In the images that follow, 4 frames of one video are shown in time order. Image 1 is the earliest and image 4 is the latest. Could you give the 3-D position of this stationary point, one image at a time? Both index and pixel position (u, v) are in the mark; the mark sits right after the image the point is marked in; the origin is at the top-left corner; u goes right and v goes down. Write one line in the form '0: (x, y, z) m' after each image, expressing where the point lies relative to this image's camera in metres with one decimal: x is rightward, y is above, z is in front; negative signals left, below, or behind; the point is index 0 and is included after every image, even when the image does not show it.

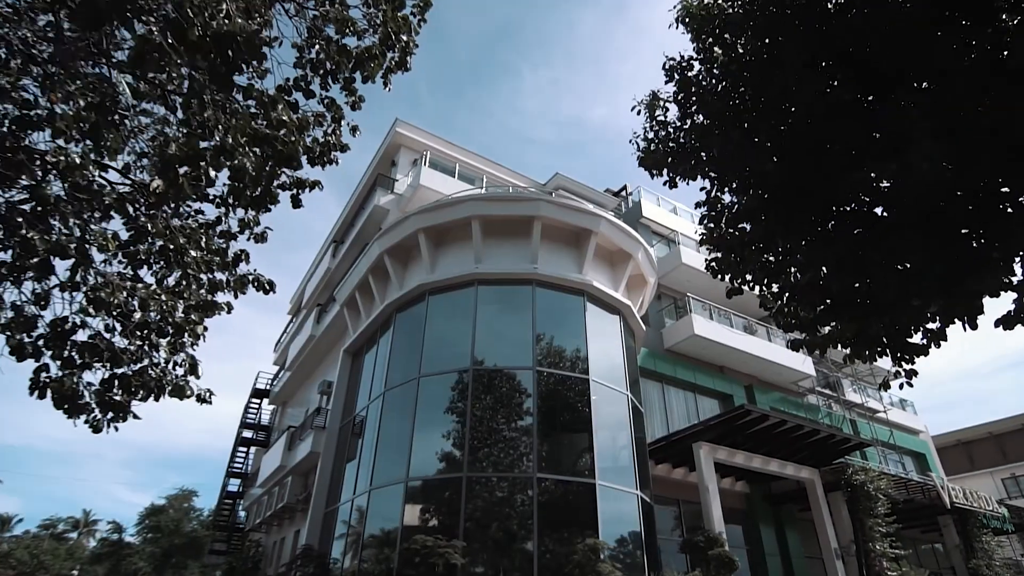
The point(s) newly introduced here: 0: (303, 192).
0: (-2.8, +1.3, +7.8) m
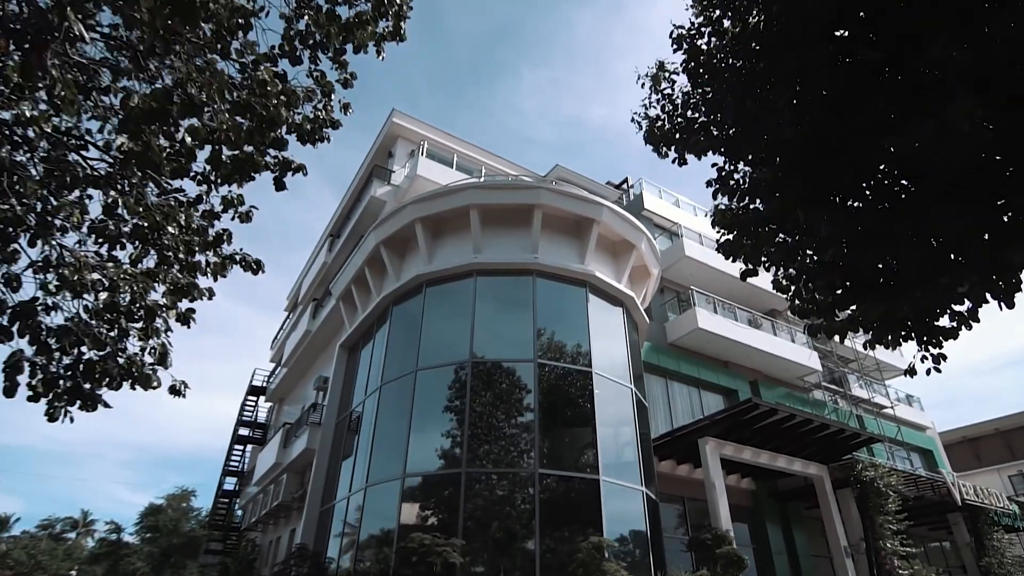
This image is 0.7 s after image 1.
0: (-2.8, +1.5, +7.4) m
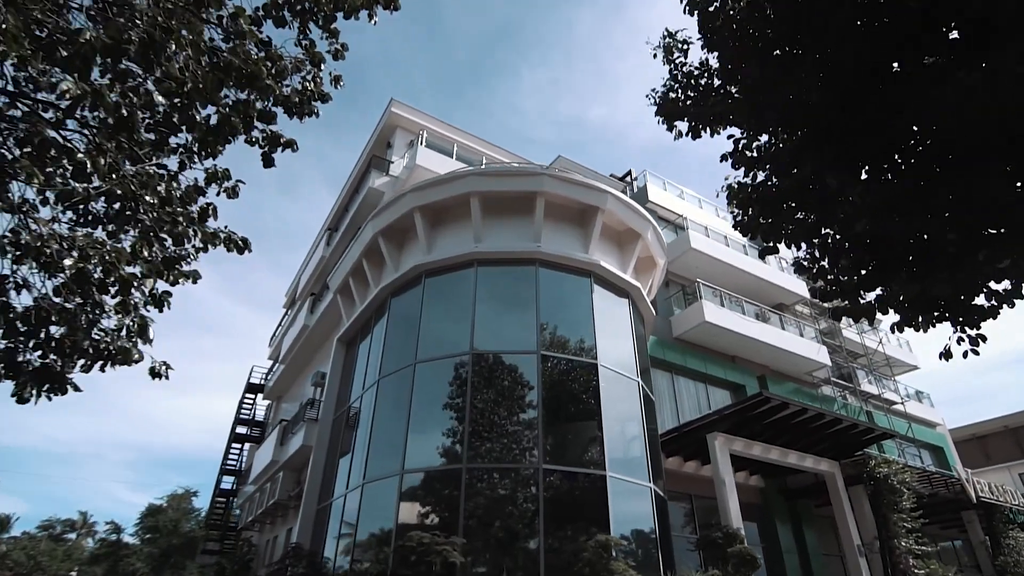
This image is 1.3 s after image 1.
0: (-2.8, +1.7, +7.0) m
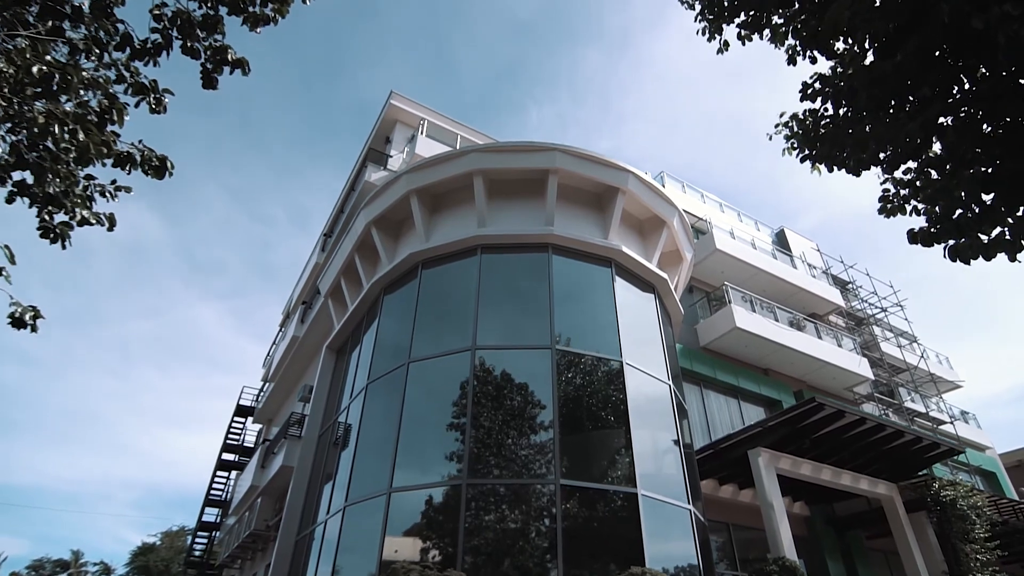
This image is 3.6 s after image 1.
0: (-2.7, +2.1, +5.6) m
